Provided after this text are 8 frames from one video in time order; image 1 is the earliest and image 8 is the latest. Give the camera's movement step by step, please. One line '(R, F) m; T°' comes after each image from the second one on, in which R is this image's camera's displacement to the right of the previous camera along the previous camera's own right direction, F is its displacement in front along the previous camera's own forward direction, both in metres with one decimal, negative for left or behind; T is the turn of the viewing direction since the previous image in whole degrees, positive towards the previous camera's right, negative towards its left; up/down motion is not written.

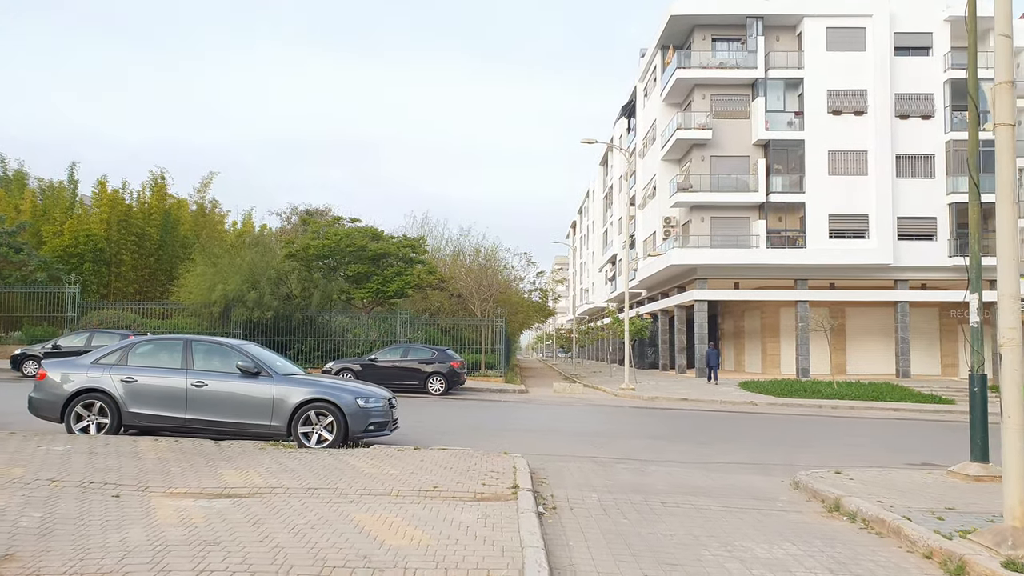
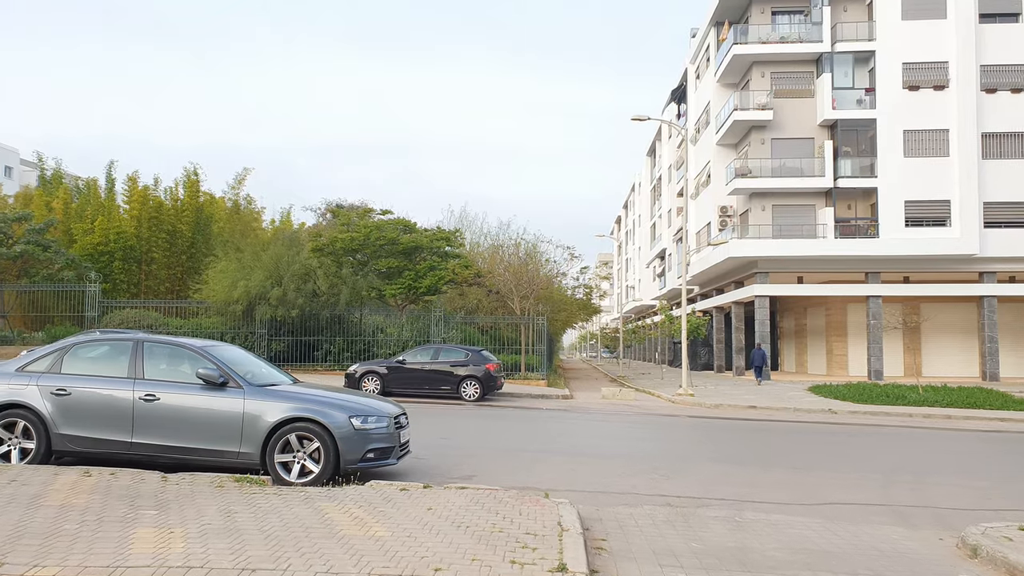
(0.0, +2.3) m; -3°
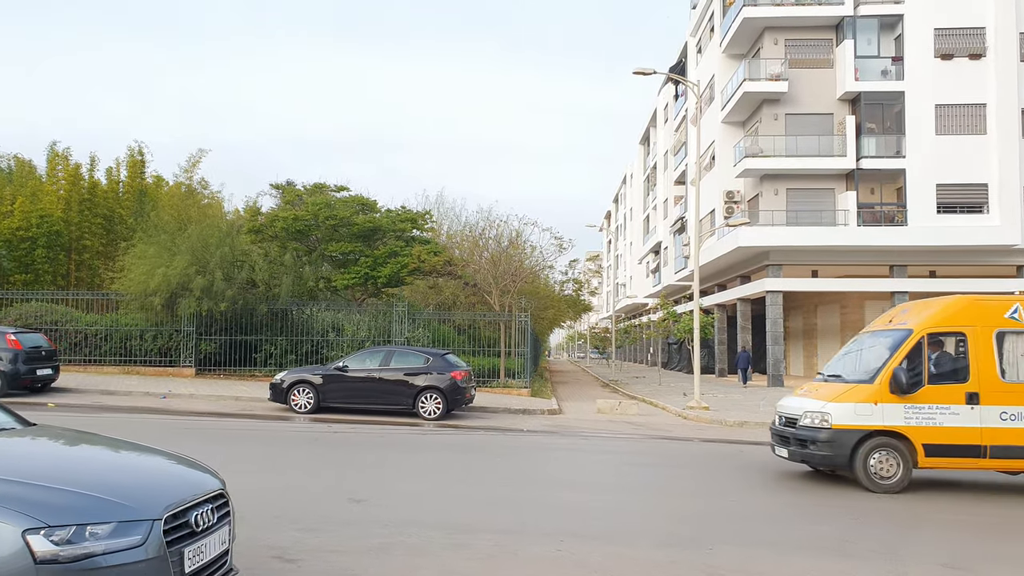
(+0.3, +4.0) m; +1°
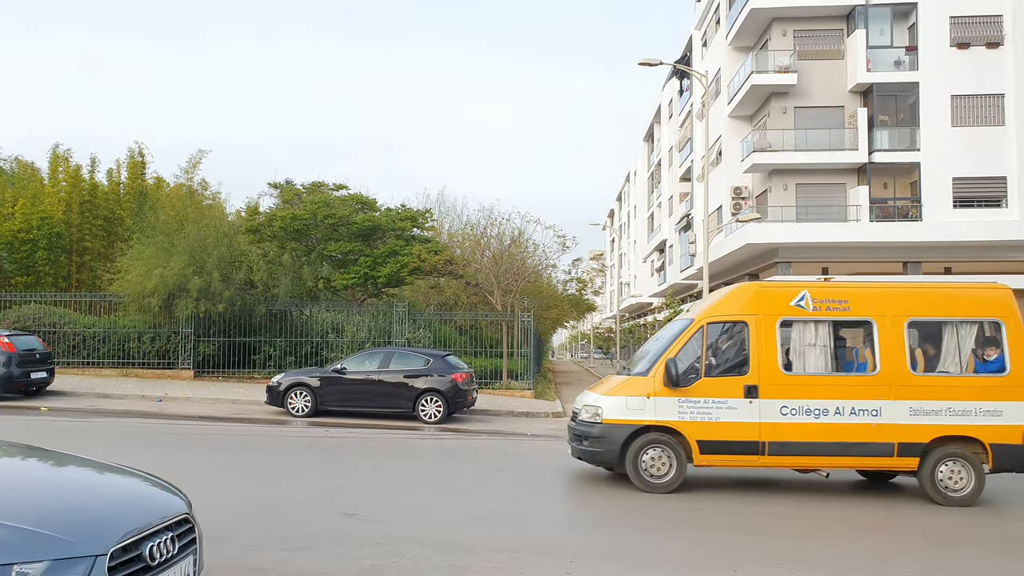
(+0.1, +0.5) m; -1°
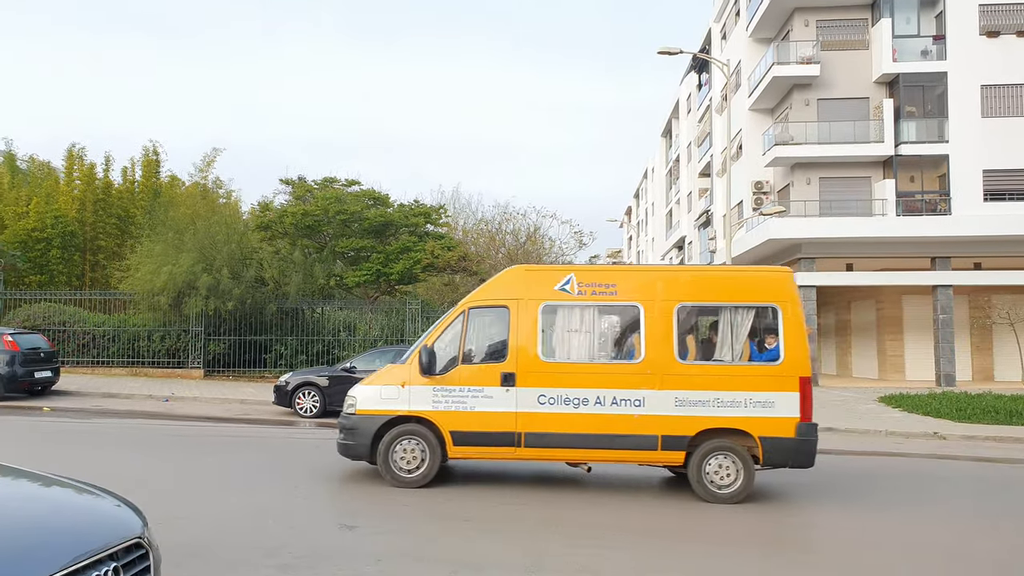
(0.0, +0.5) m; -1°
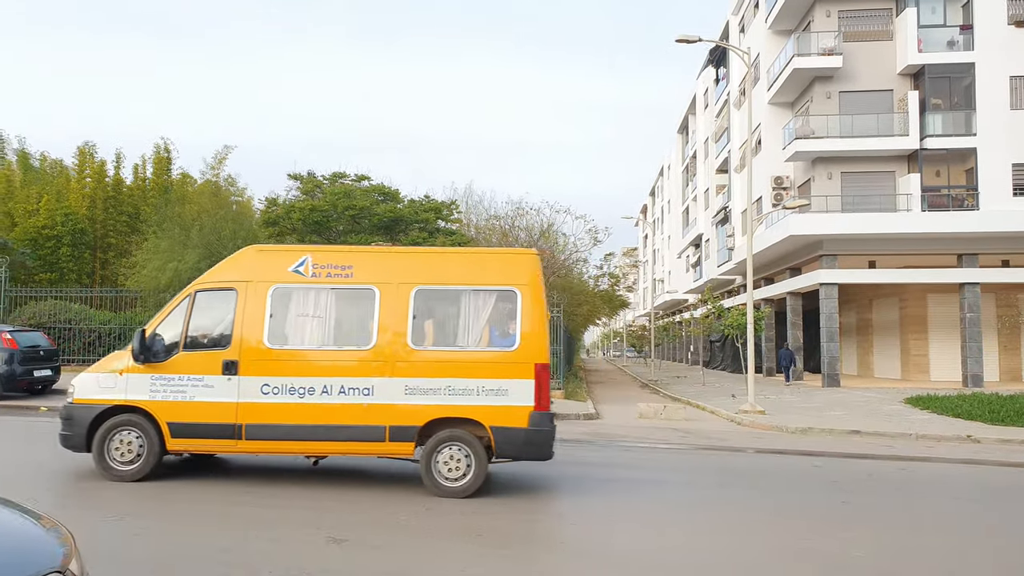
(+0.1, +0.6) m; -1°
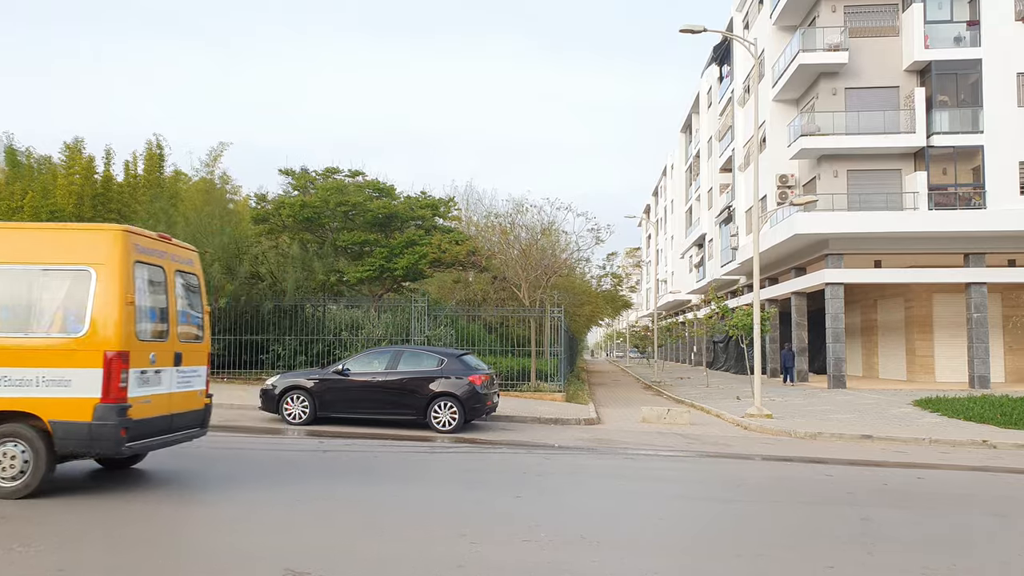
(+0.1, +0.7) m; 0°
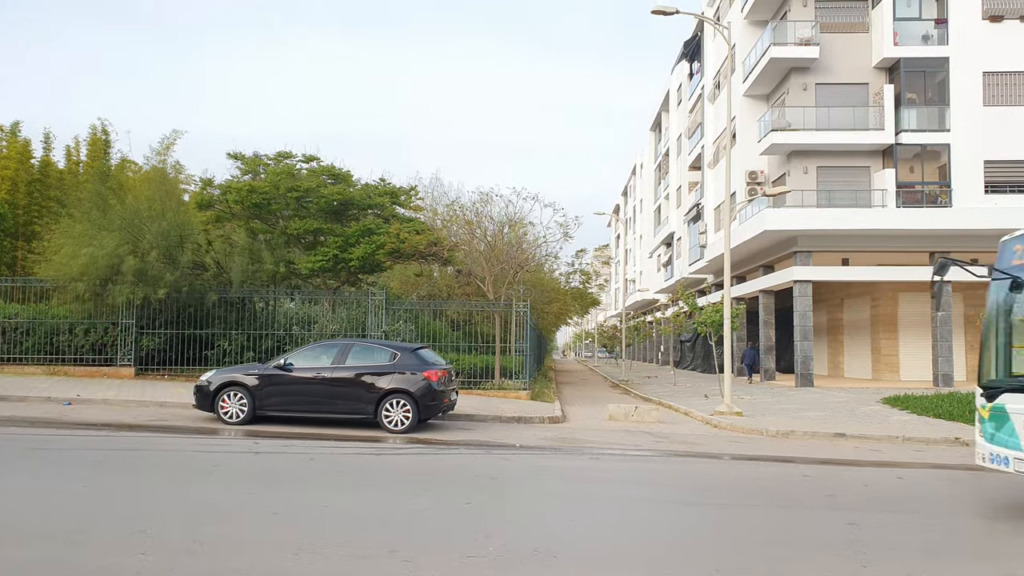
(+0.1, +0.9) m; +3°
